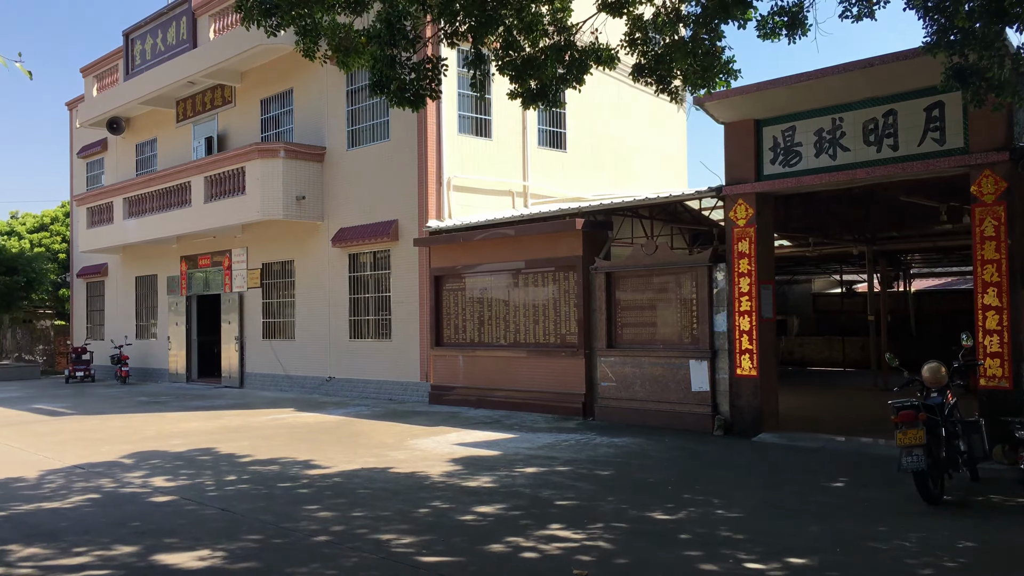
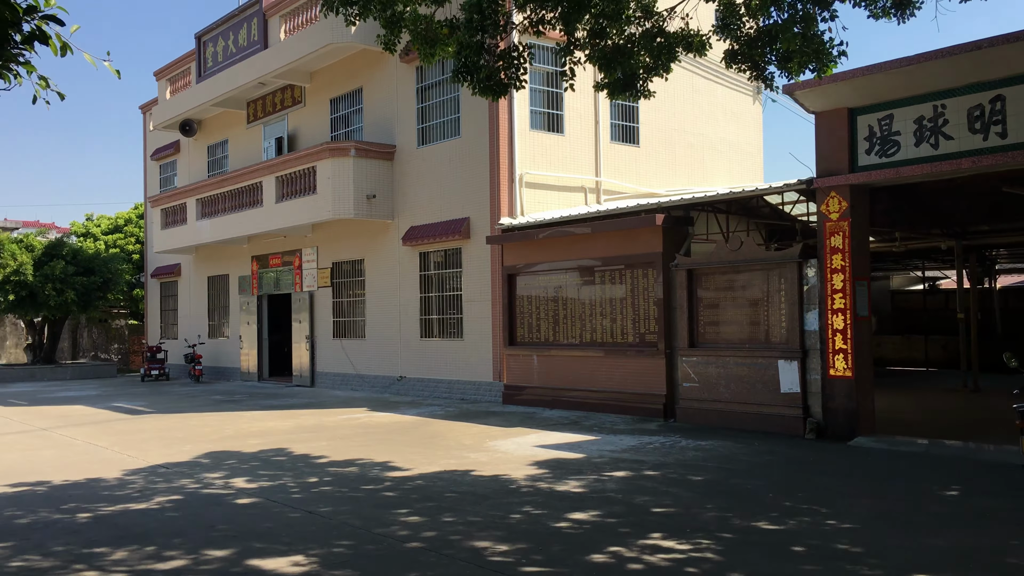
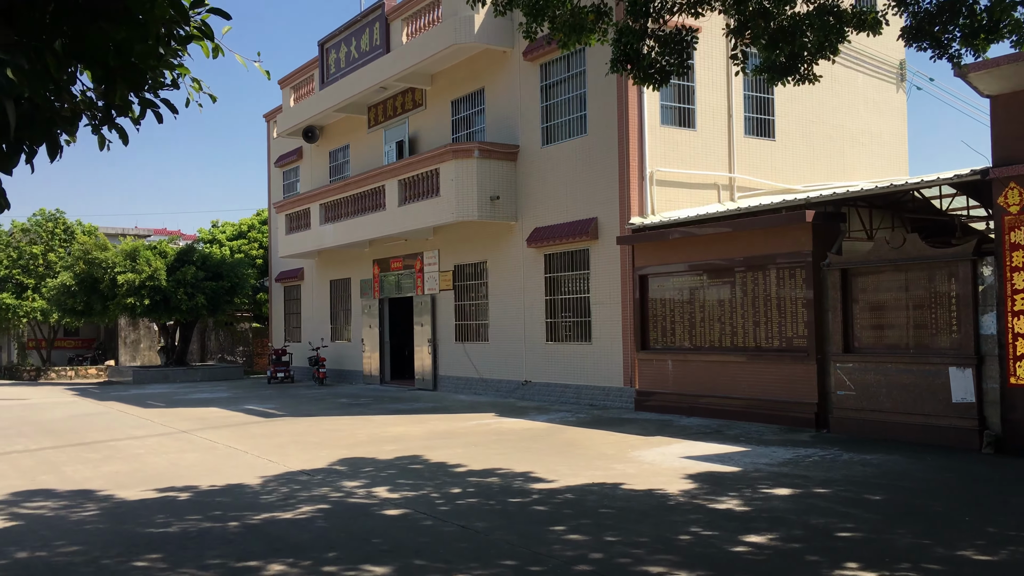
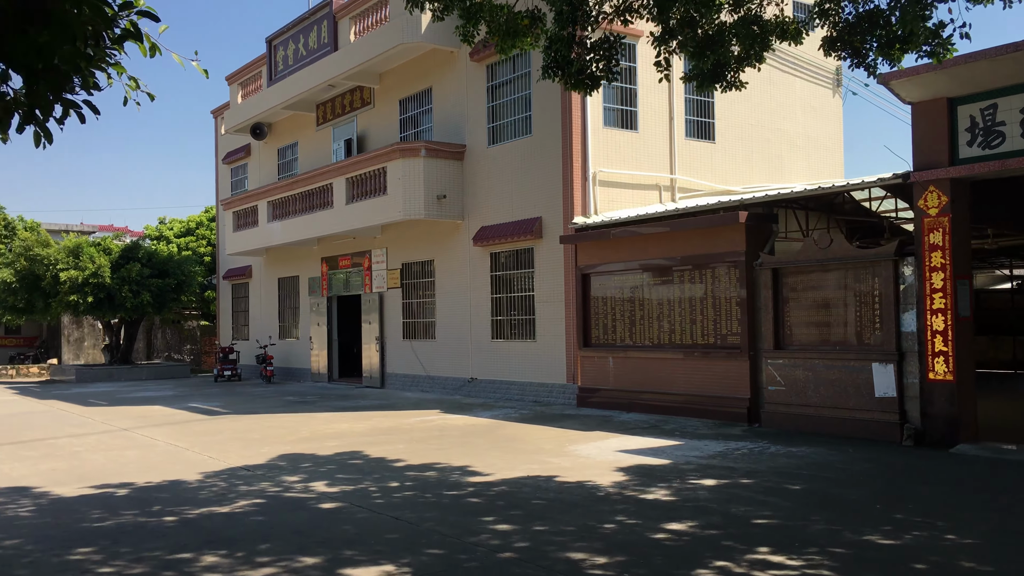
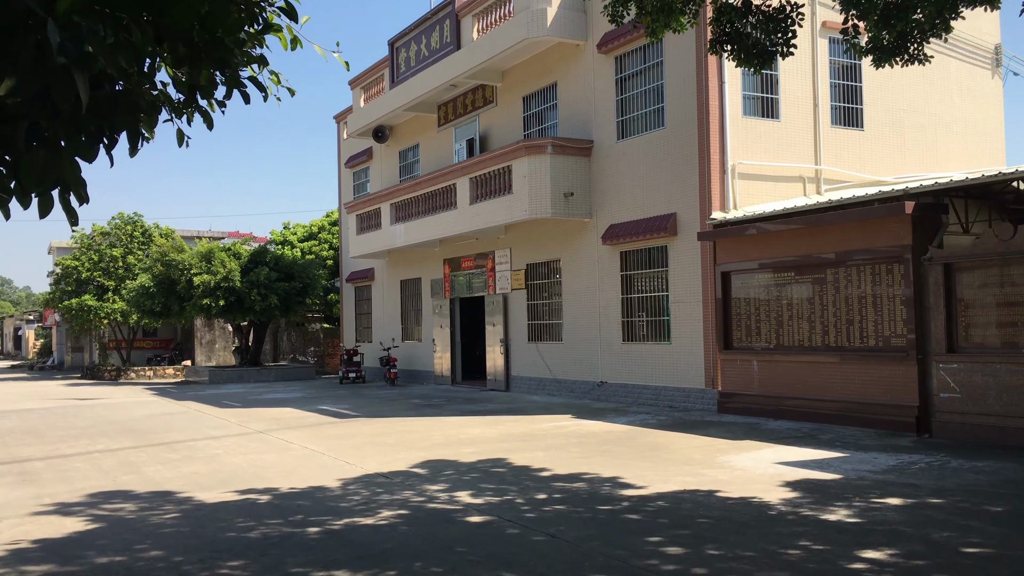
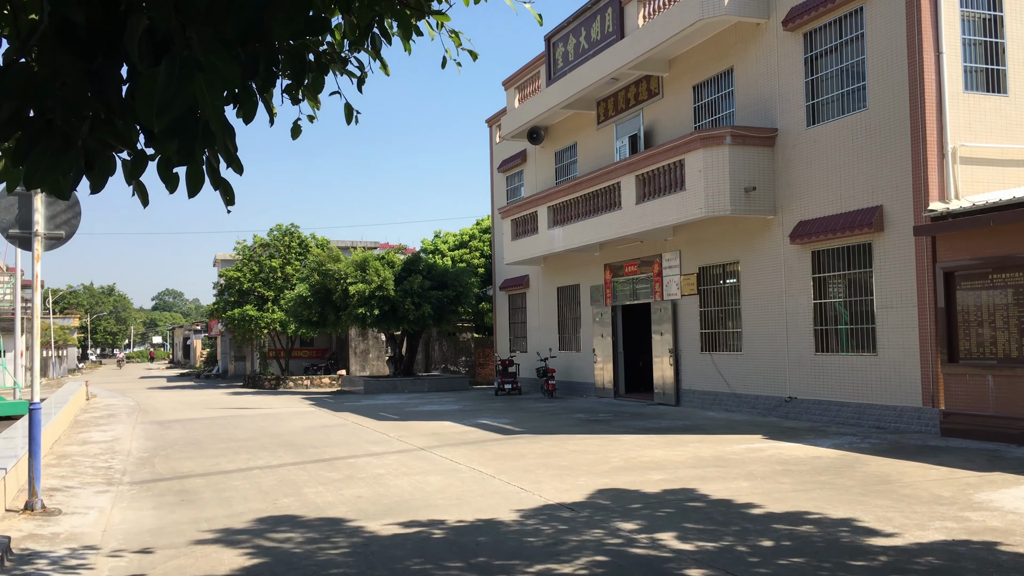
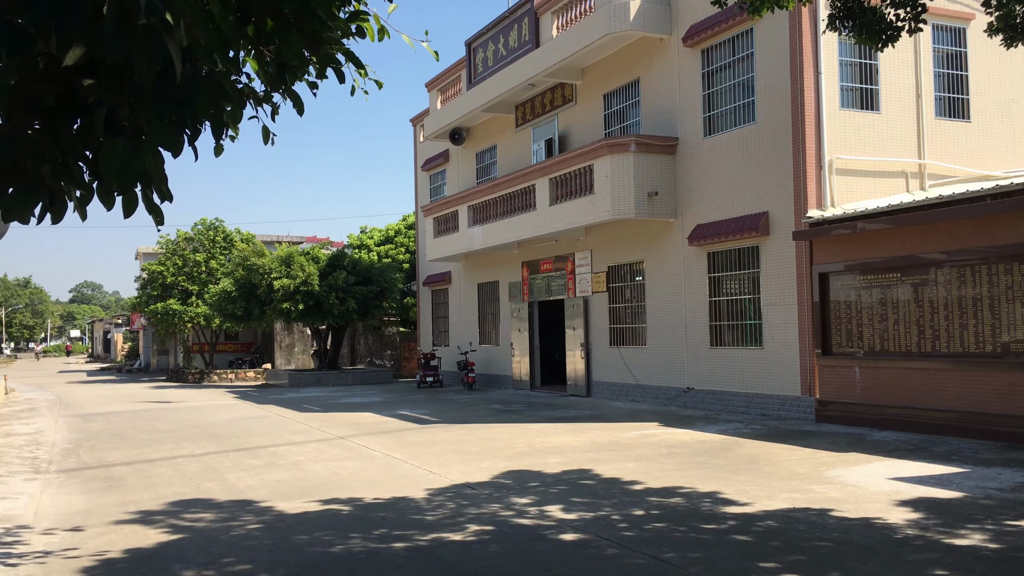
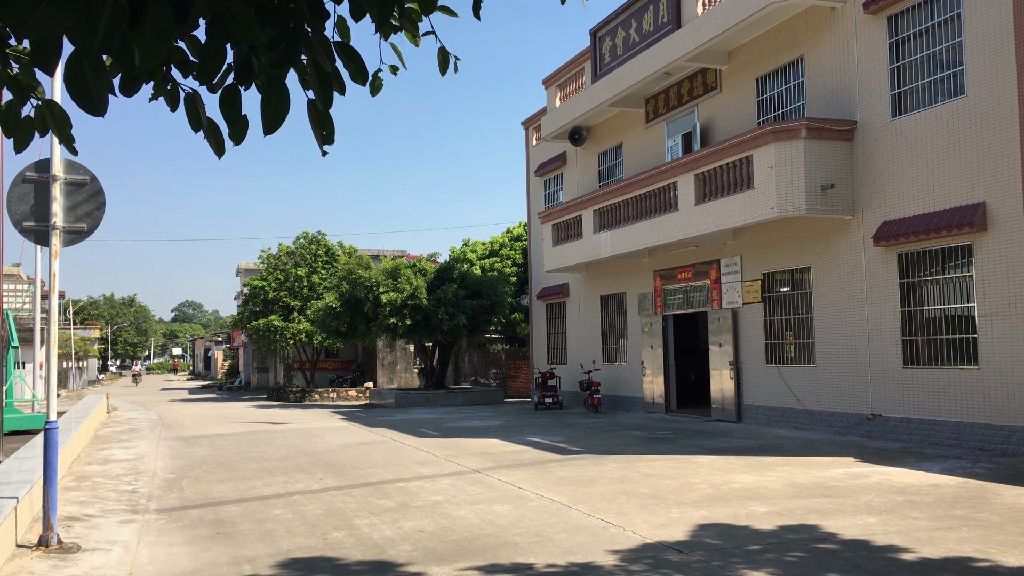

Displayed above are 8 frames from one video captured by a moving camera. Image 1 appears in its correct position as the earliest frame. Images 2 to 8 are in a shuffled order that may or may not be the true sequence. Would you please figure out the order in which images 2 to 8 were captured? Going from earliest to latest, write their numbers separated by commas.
2, 4, 3, 5, 7, 6, 8
